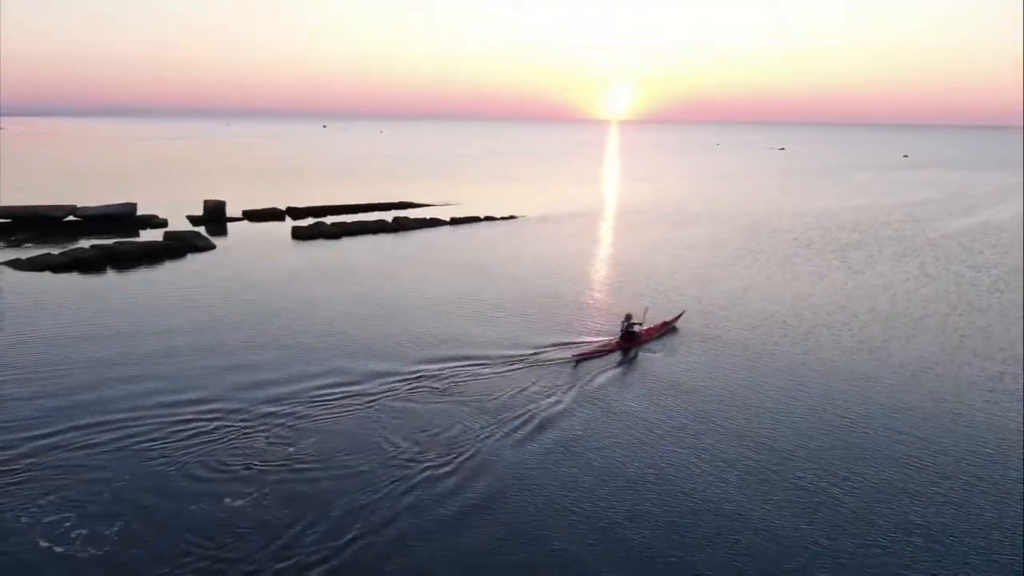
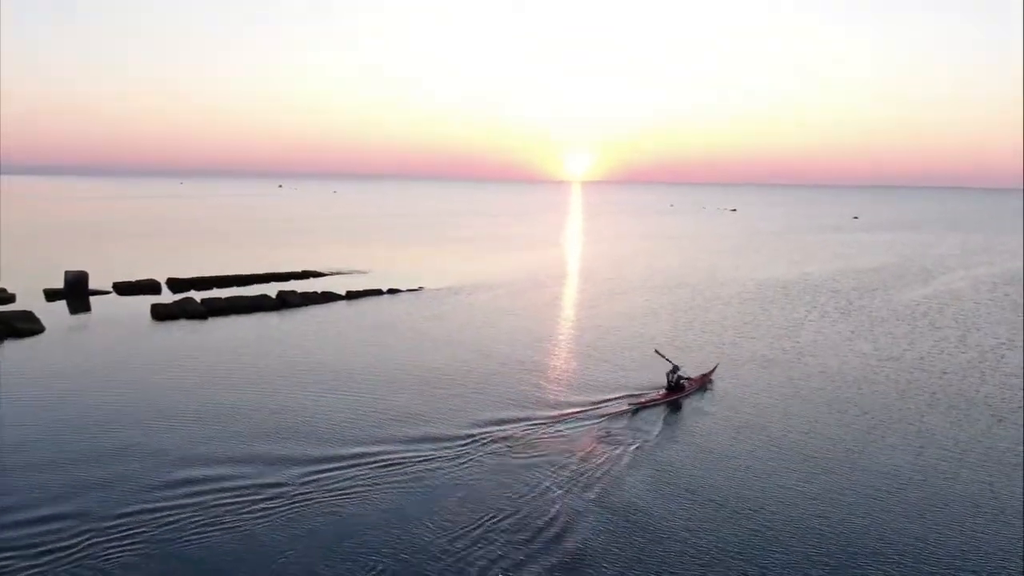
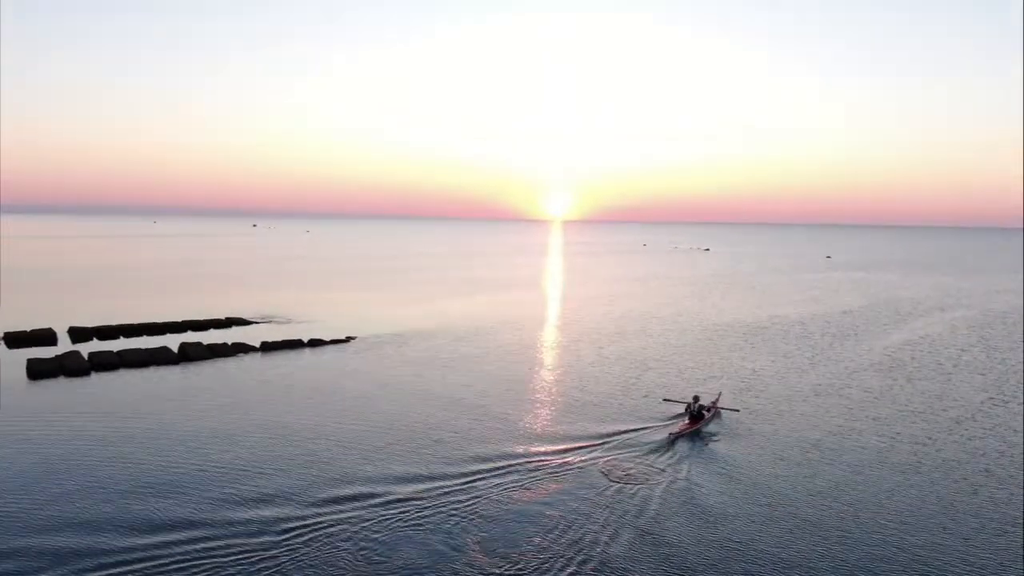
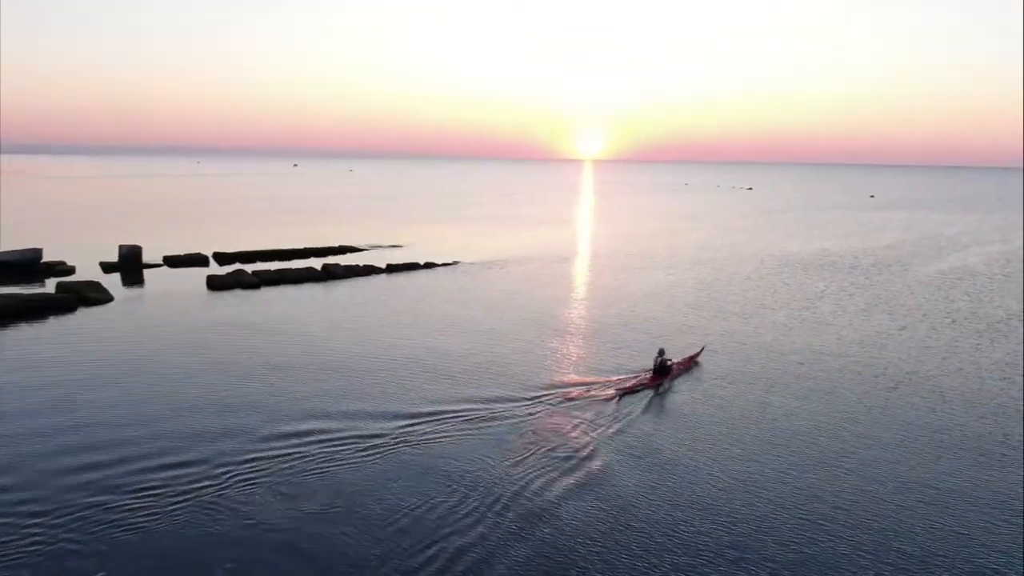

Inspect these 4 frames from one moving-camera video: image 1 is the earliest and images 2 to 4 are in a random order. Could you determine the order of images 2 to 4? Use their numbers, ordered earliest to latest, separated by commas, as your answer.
4, 2, 3
